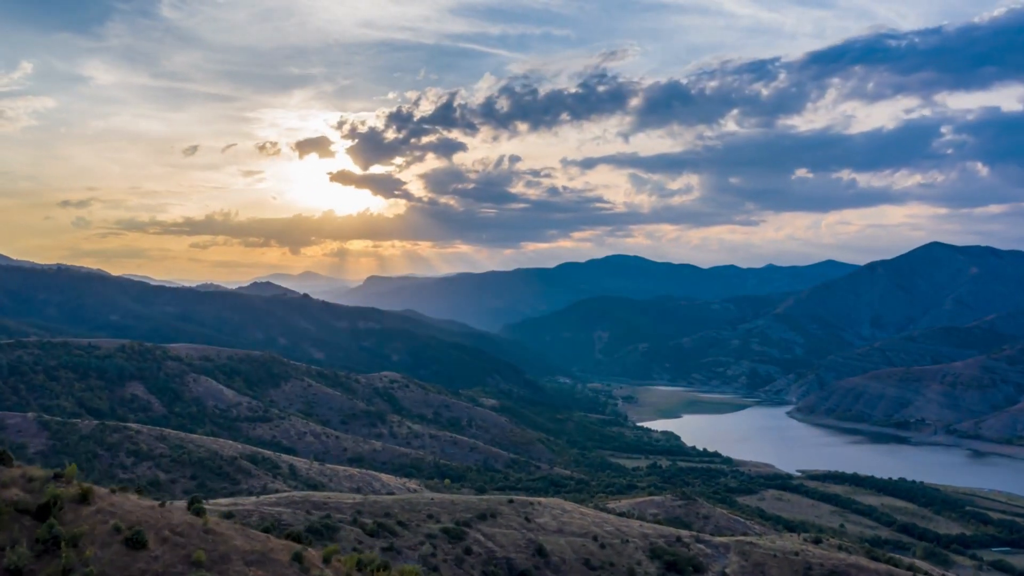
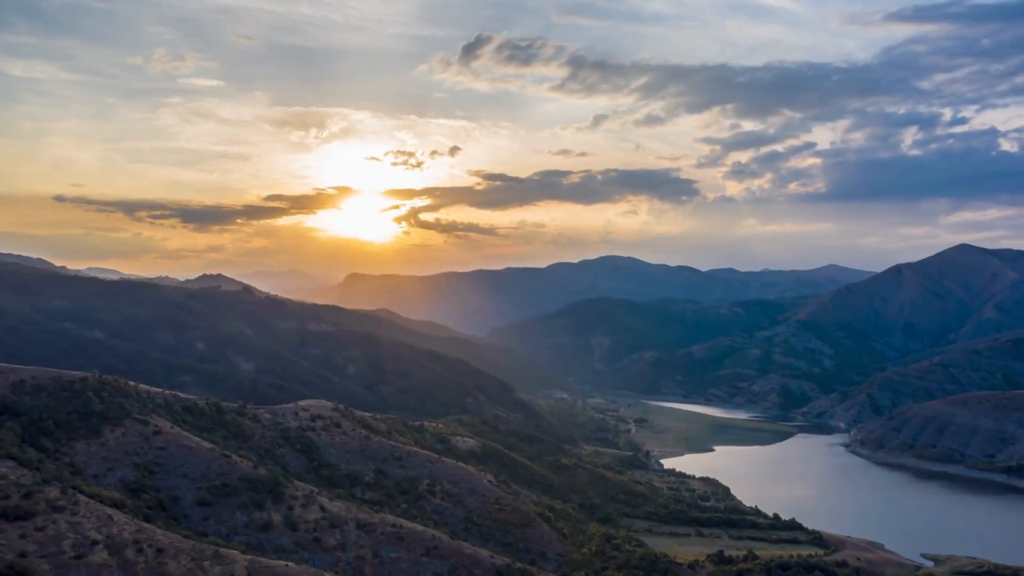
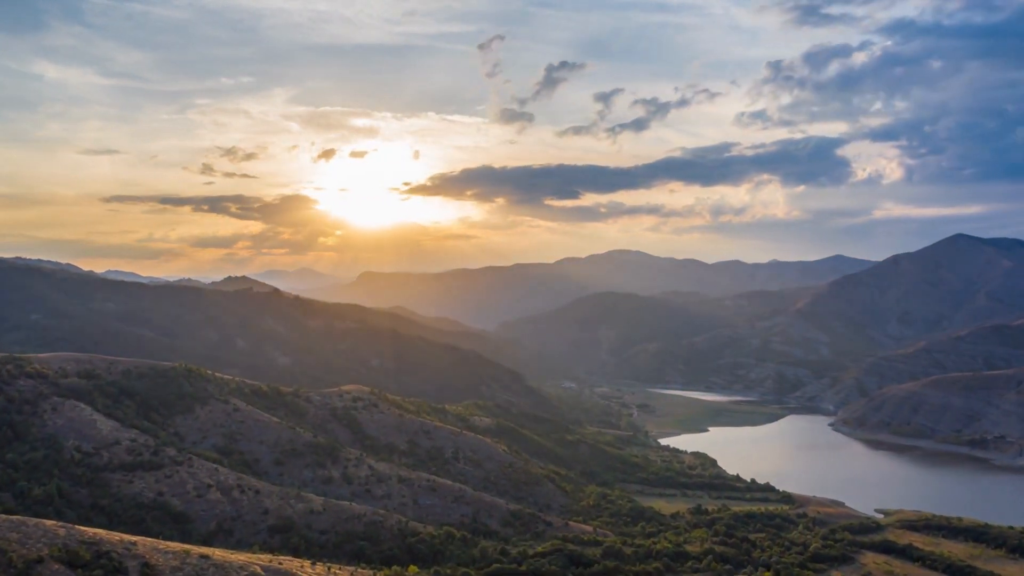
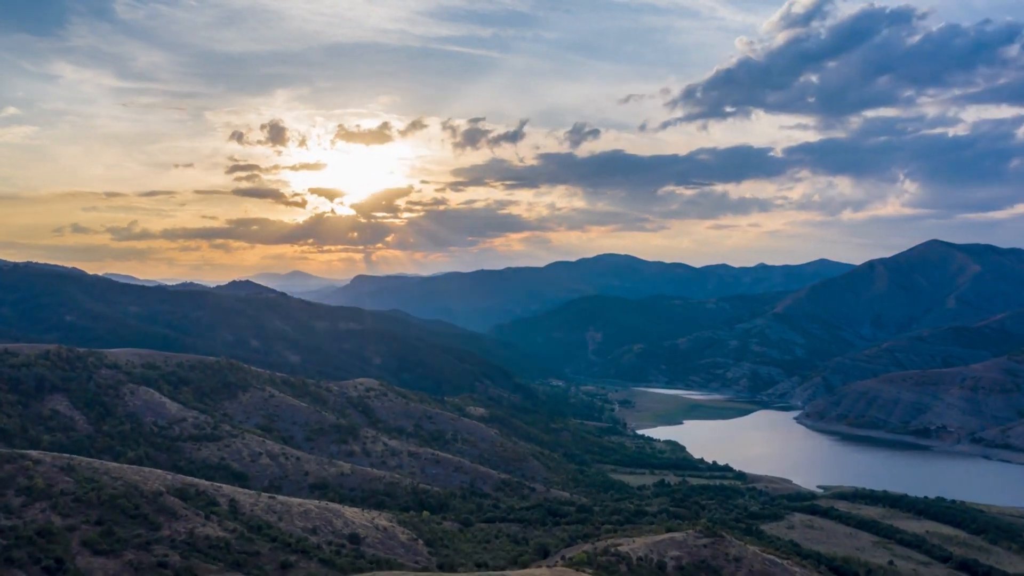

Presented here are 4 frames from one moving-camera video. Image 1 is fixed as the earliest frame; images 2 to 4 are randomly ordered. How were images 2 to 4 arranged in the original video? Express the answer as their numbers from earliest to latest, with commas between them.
4, 3, 2
